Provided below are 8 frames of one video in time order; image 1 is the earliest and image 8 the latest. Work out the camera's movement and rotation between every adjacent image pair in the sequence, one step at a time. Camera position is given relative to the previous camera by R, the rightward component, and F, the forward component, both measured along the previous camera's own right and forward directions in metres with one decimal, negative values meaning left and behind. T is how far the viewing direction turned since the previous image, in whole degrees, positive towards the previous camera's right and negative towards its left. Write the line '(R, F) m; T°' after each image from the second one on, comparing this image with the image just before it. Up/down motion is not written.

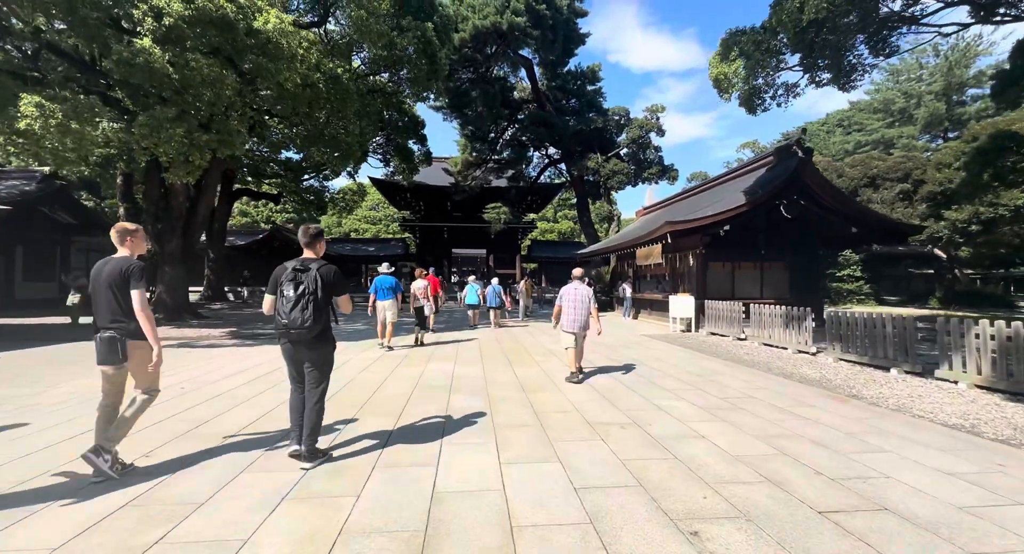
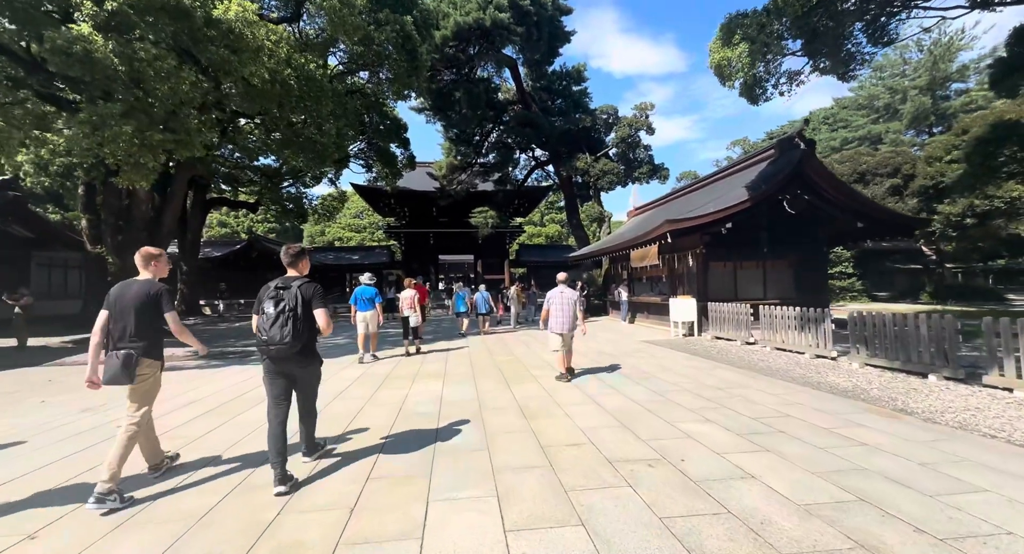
(-0.1, +0.8) m; +2°
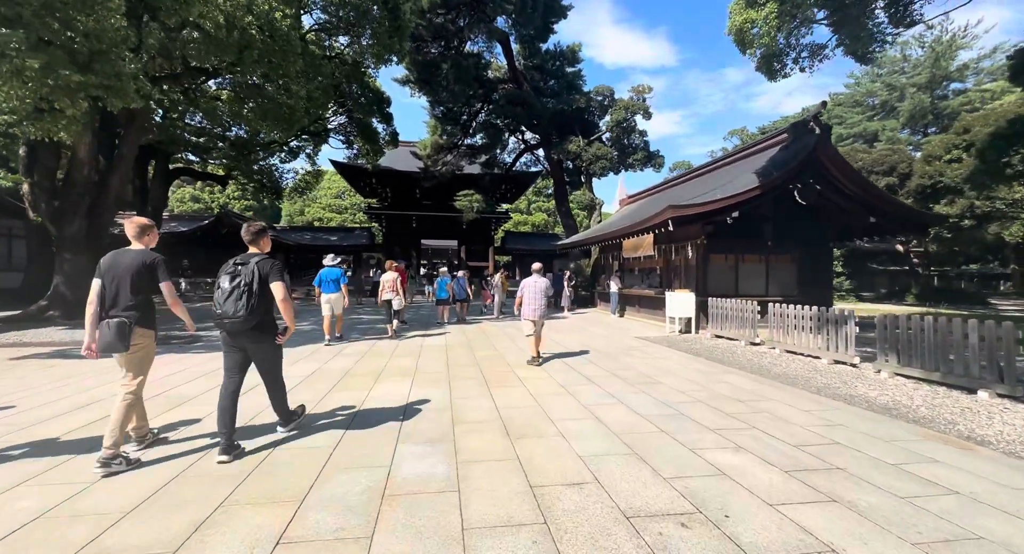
(0.0, +1.1) m; +2°
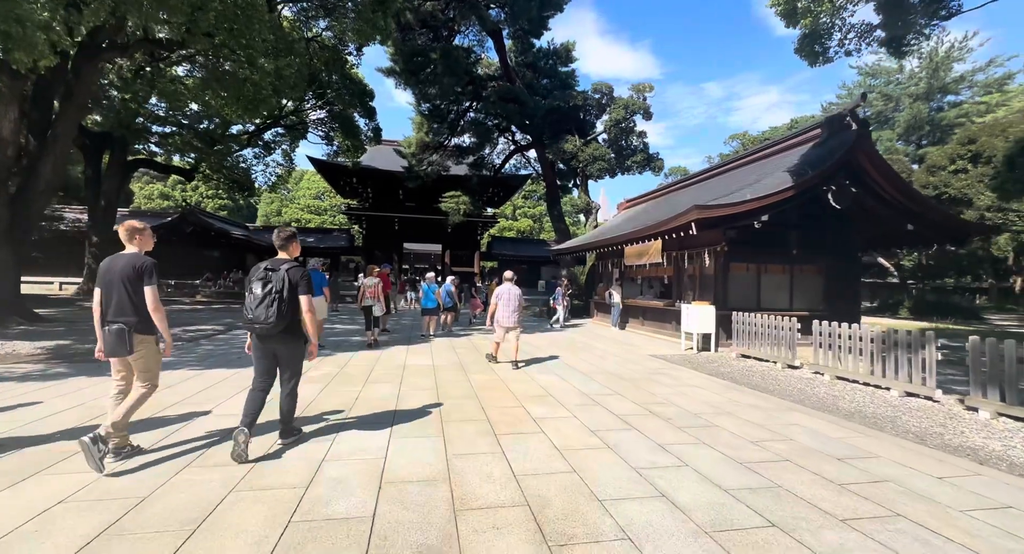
(-0.3, +1.4) m; +2°
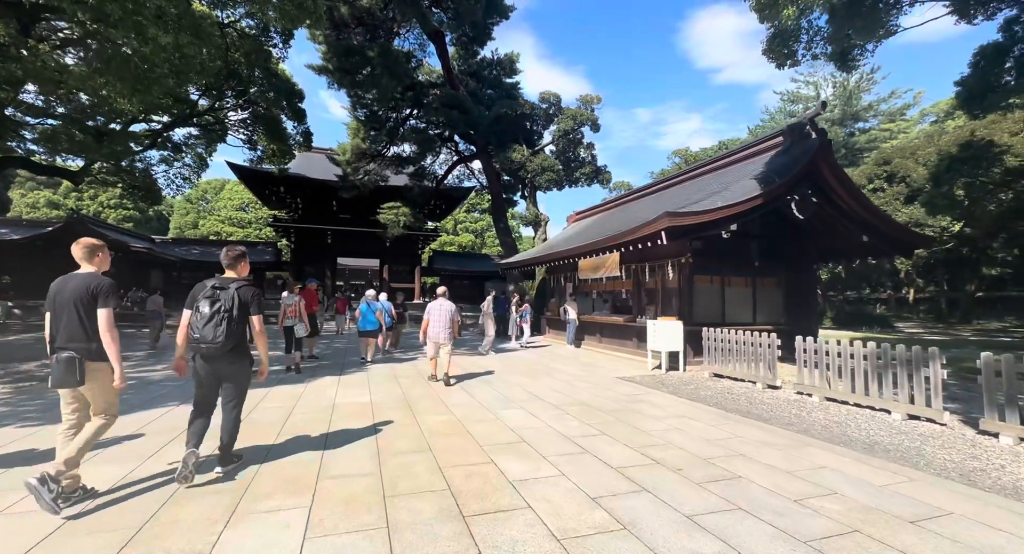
(-0.2, +1.2) m; +8°
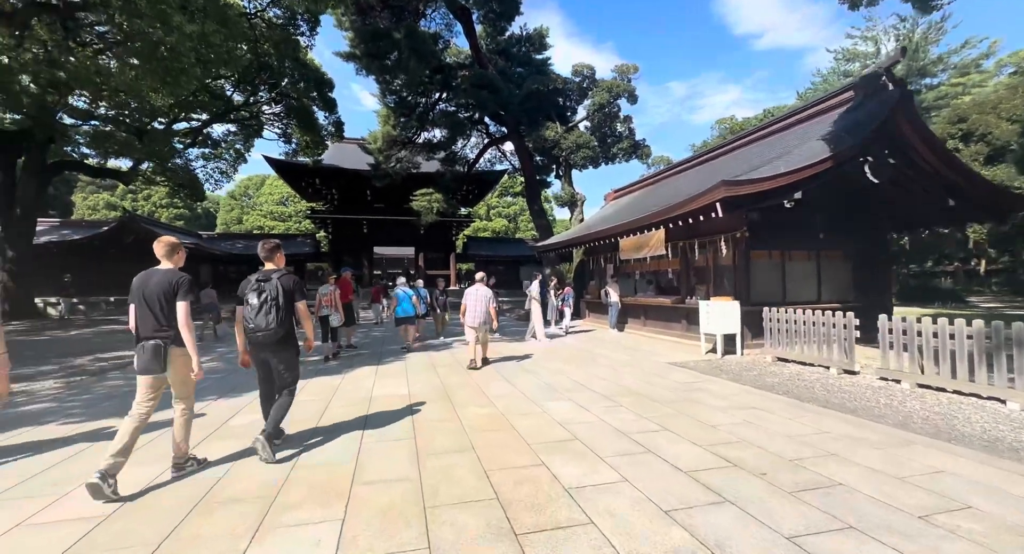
(-0.1, +0.5) m; -4°
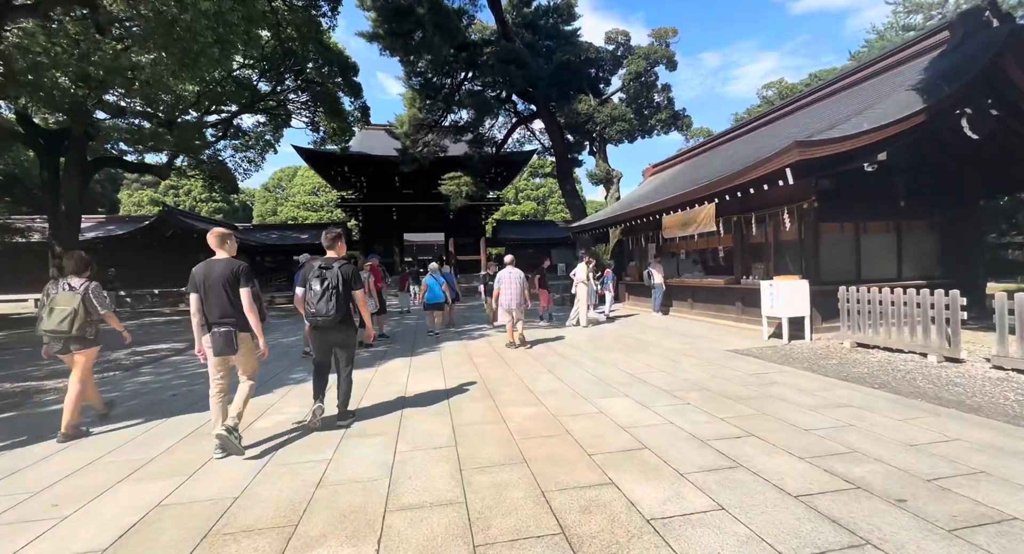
(-0.2, +0.6) m; -4°
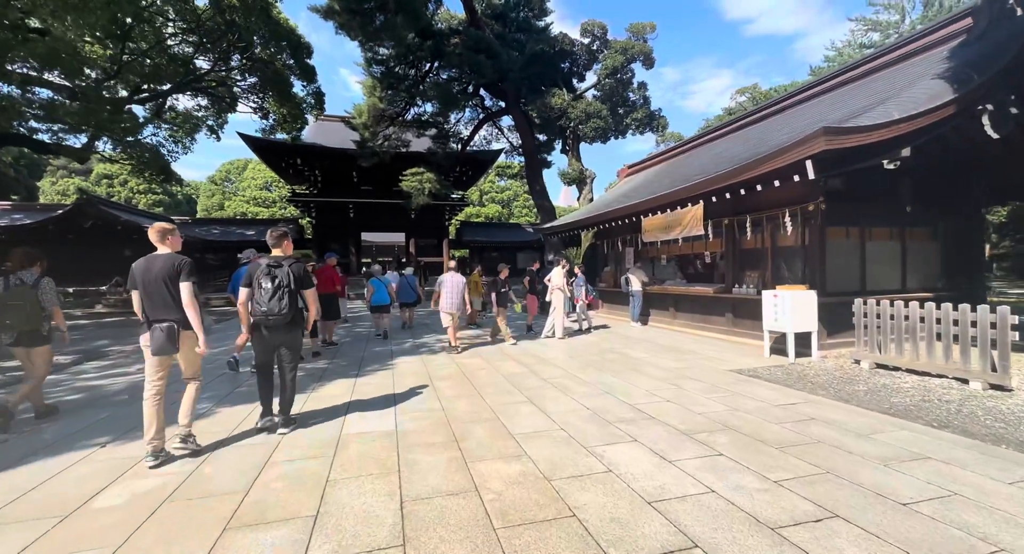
(-0.1, +1.2) m; +5°
